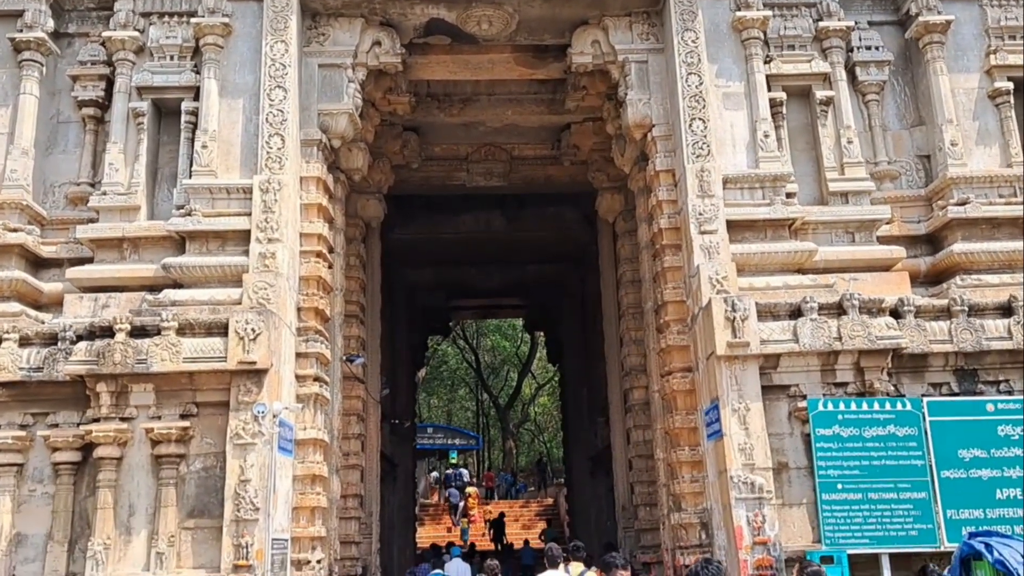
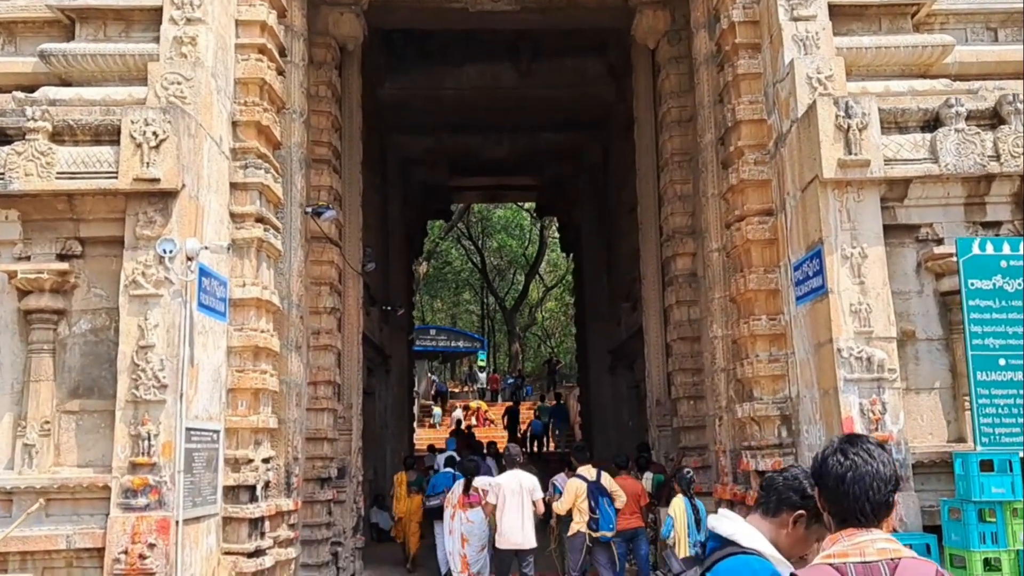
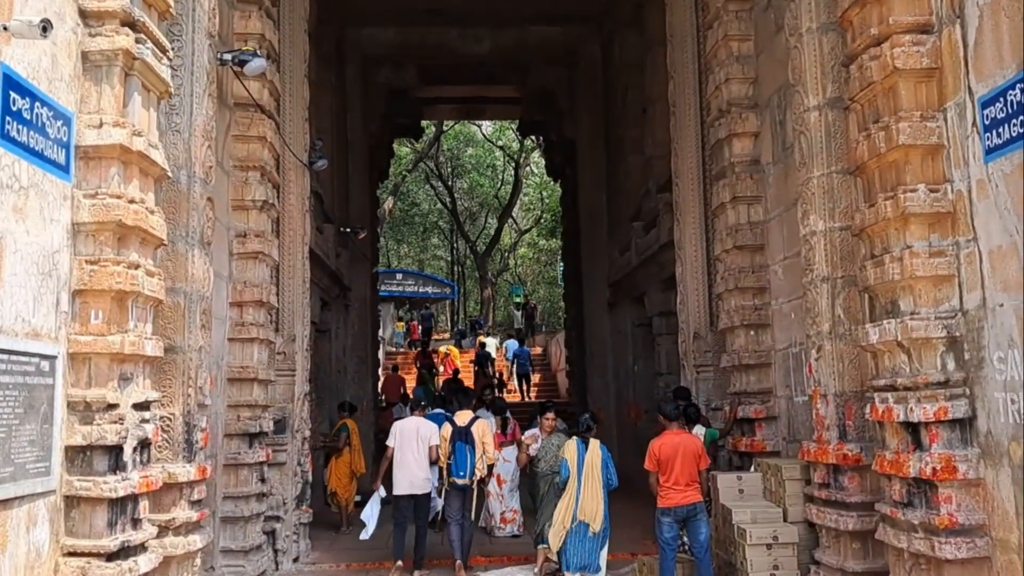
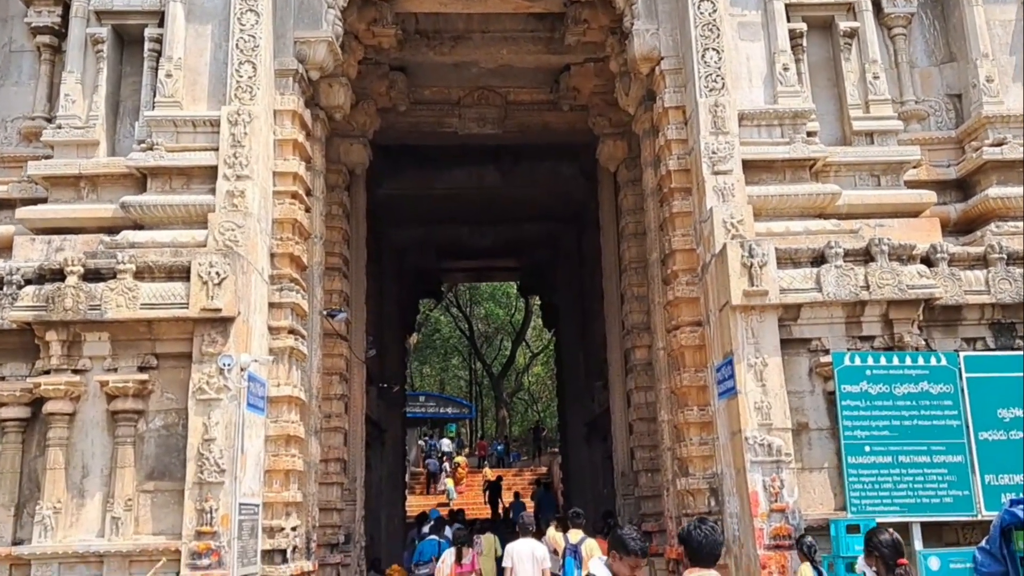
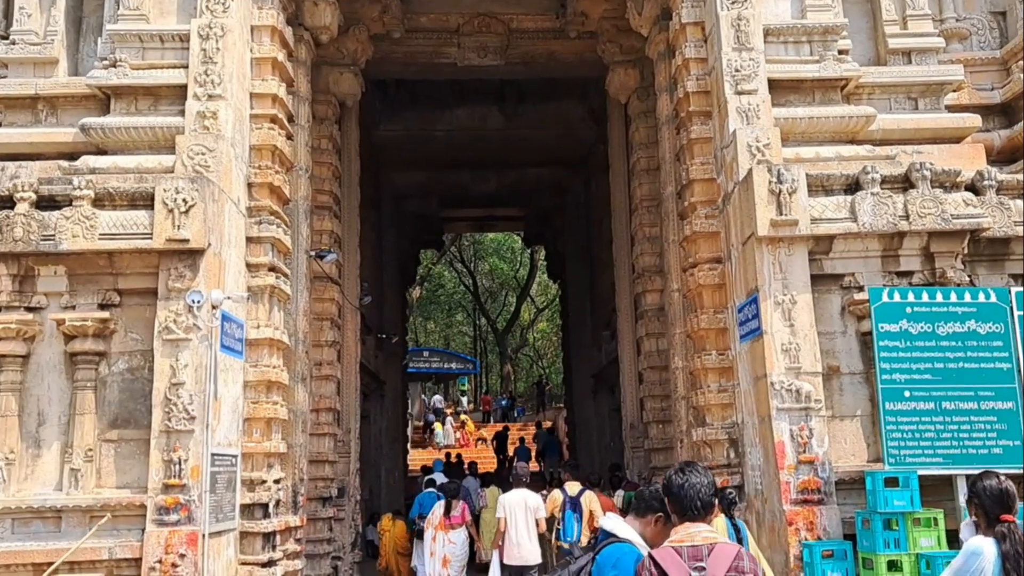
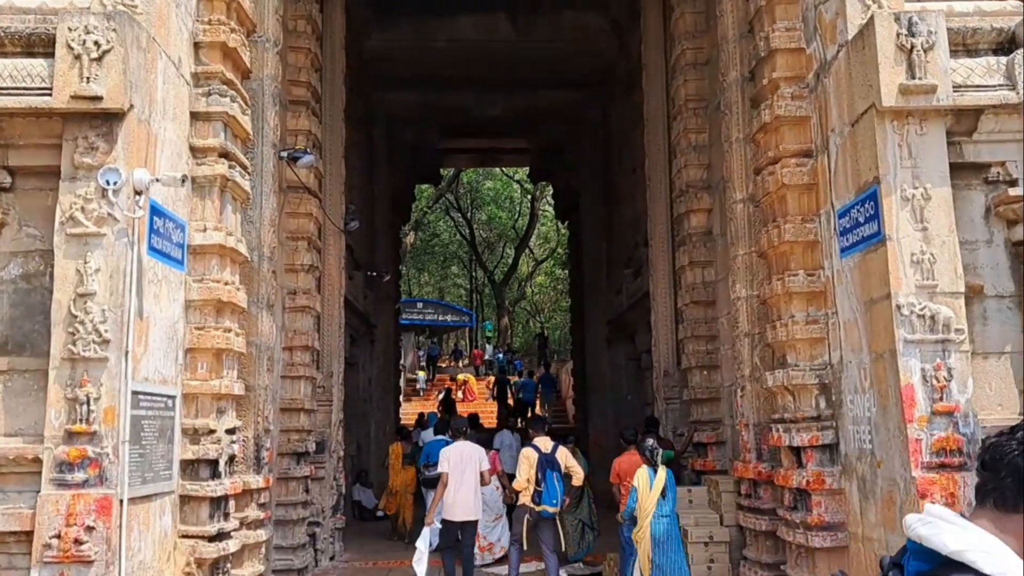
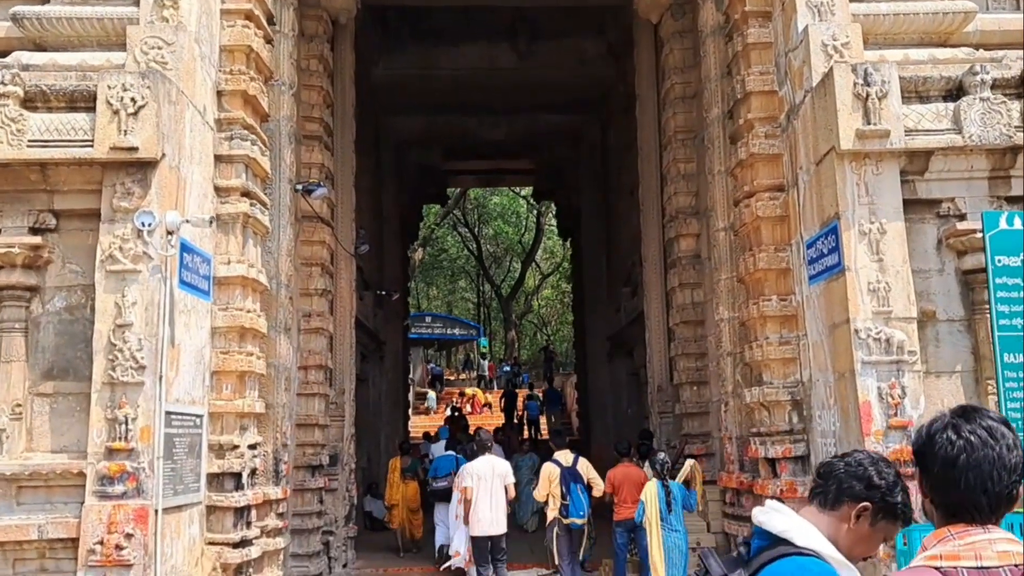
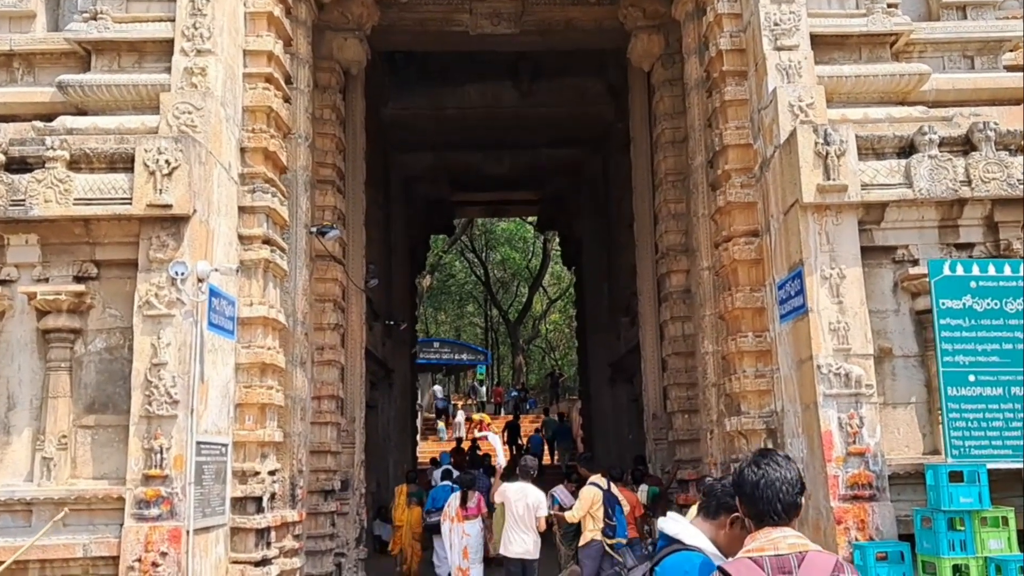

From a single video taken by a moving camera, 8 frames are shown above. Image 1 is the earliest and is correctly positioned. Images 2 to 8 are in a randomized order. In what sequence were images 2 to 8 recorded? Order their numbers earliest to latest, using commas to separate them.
4, 5, 8, 2, 7, 6, 3
